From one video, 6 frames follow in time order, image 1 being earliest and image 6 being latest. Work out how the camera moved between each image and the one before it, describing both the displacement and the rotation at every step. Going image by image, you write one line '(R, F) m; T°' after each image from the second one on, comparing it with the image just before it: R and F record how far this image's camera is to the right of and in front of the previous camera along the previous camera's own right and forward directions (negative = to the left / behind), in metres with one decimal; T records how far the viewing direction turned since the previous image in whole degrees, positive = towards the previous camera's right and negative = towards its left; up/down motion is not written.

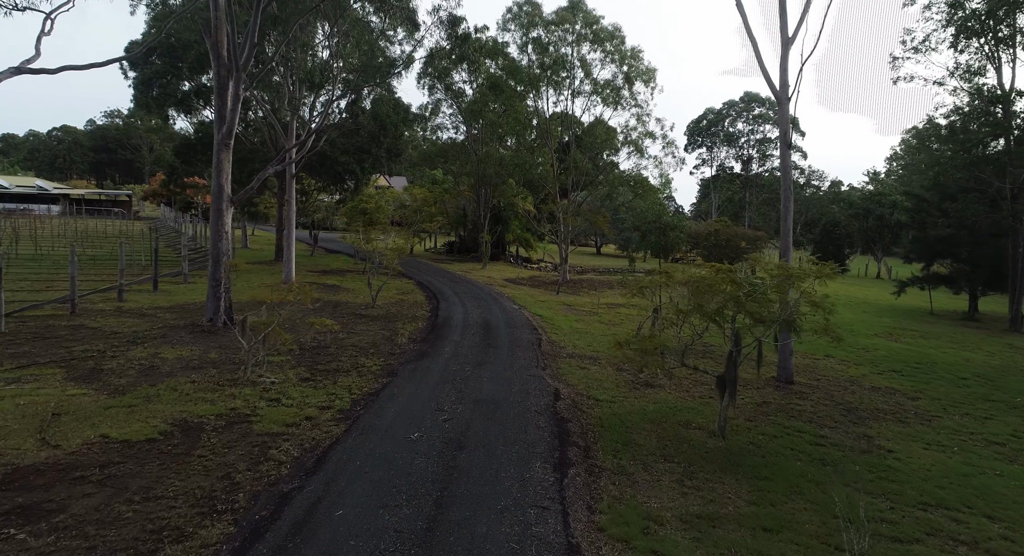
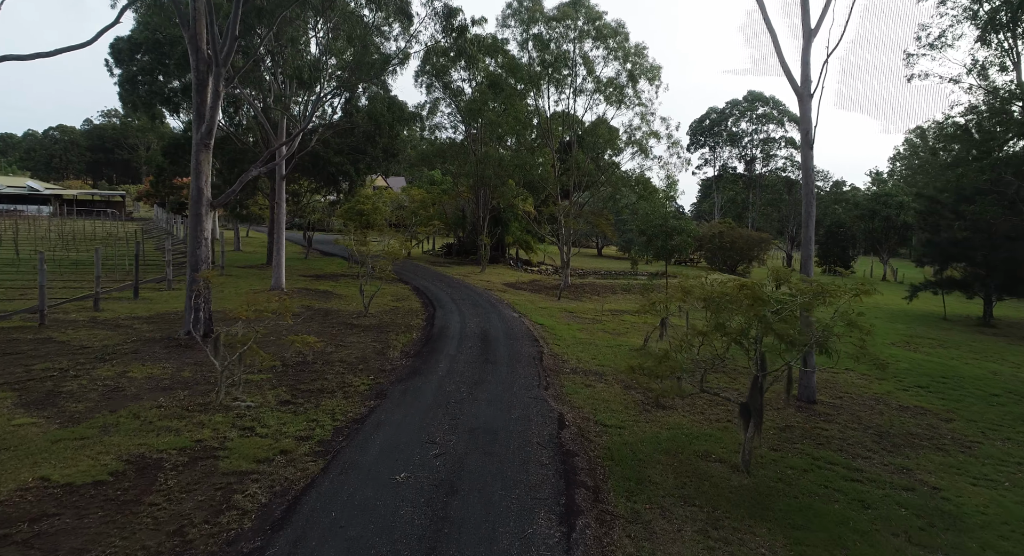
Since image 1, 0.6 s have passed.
(0.0, +0.8) m; 0°
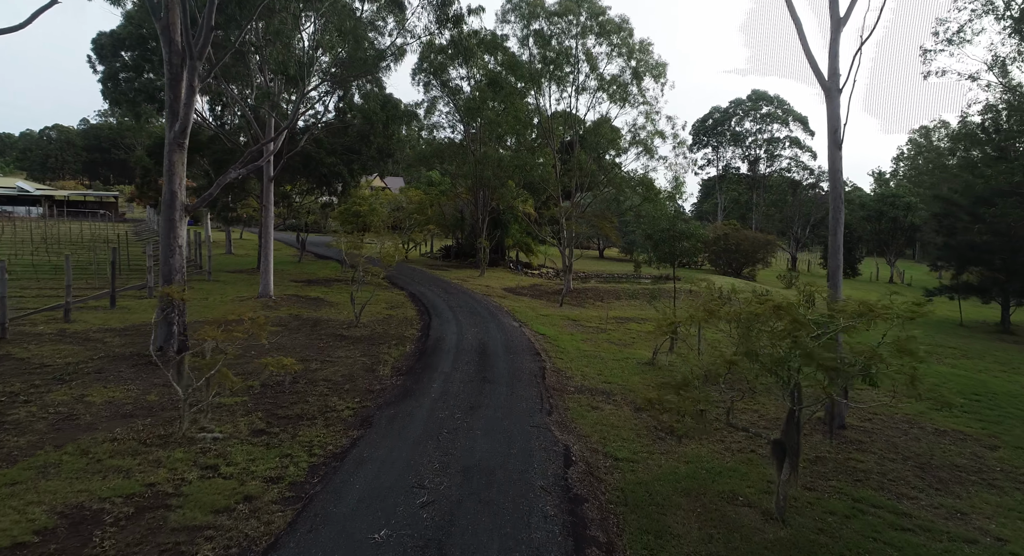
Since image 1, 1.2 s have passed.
(0.0, +0.8) m; 0°
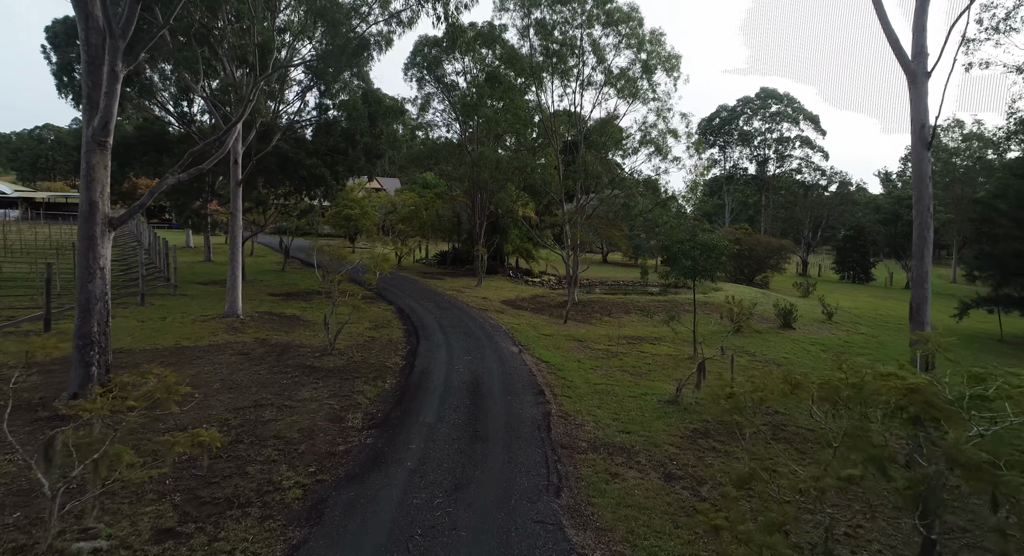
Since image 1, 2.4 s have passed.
(0.0, +1.9) m; 0°
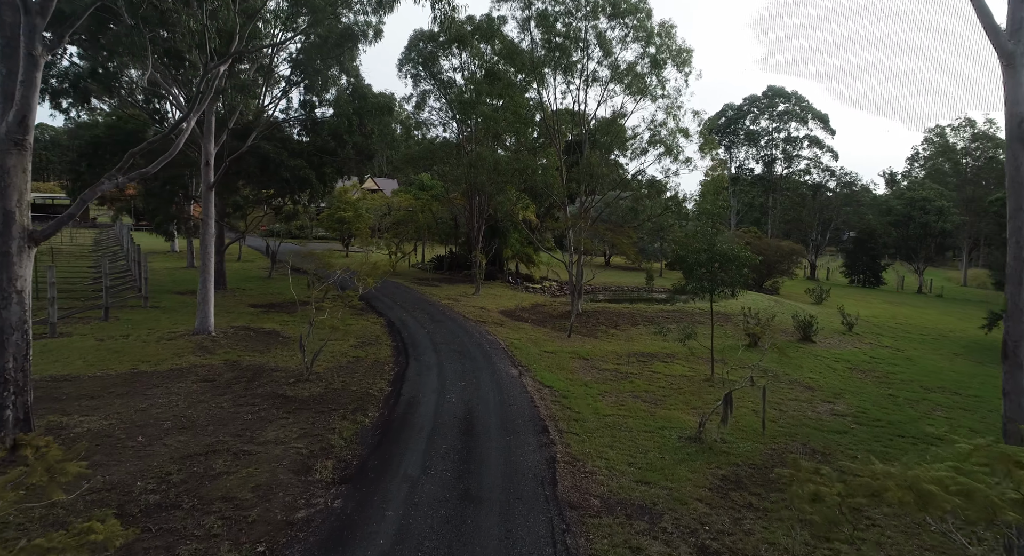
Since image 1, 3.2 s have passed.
(0.0, +1.3) m; 0°
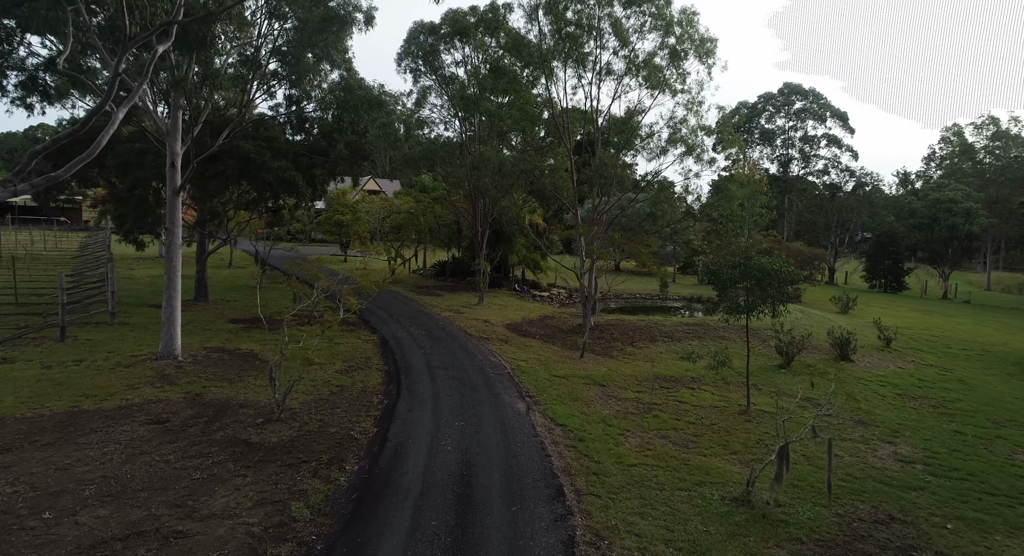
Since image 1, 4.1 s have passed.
(0.0, +1.6) m; -1°
